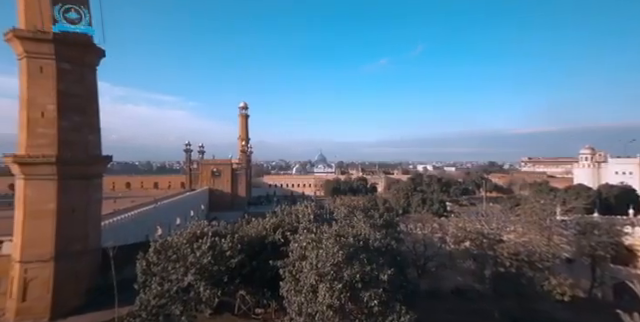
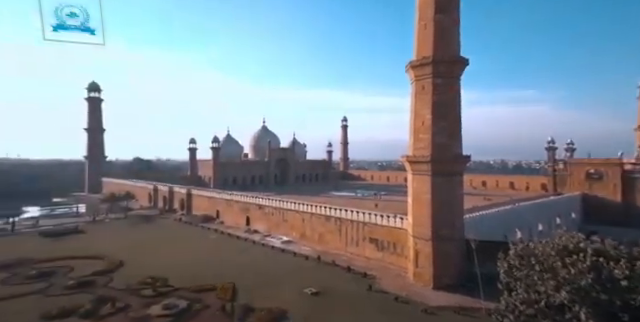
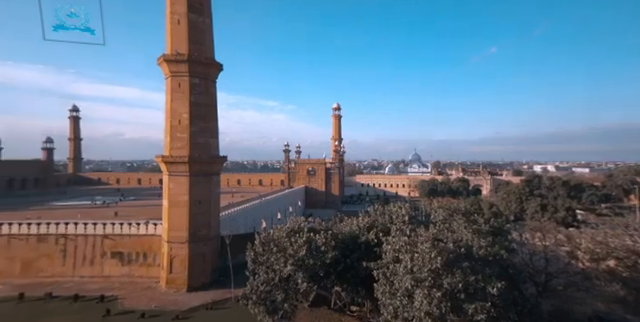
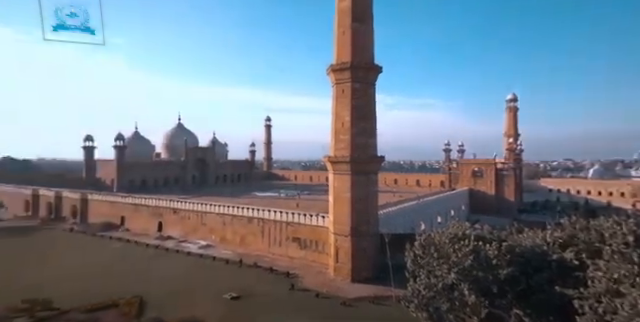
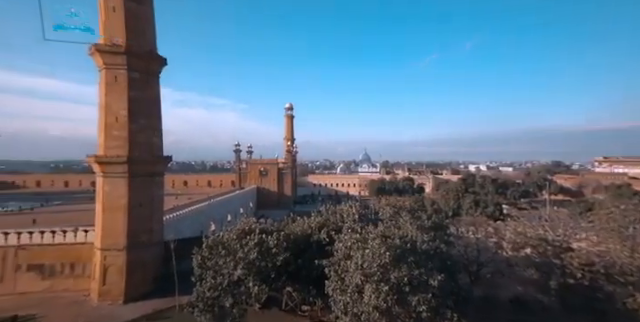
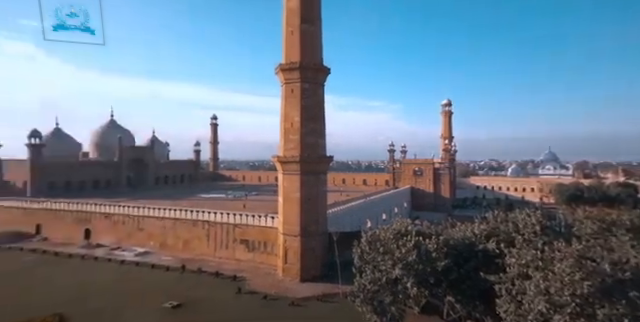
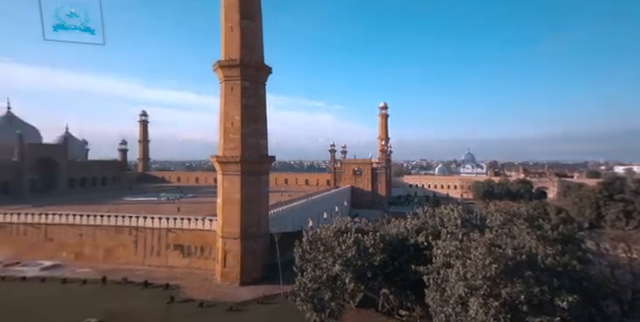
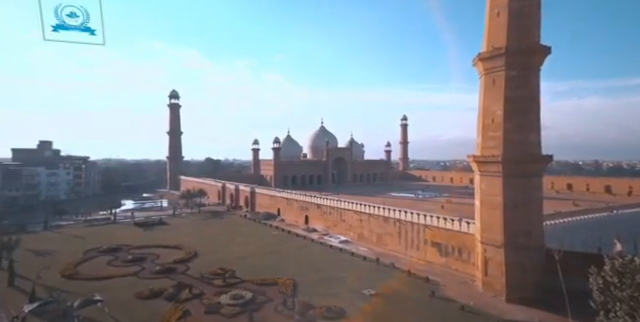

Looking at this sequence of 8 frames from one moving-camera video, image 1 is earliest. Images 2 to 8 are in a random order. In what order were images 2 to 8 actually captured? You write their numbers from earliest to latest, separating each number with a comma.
5, 3, 7, 6, 4, 2, 8
